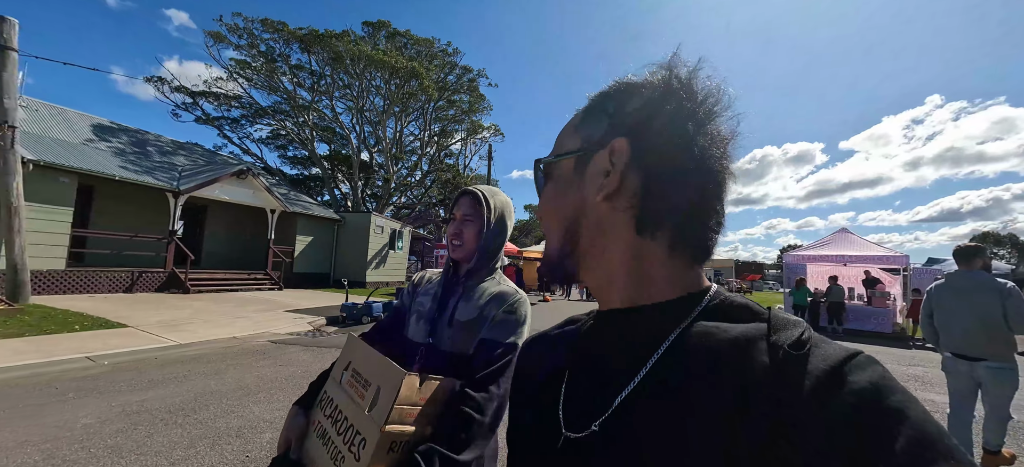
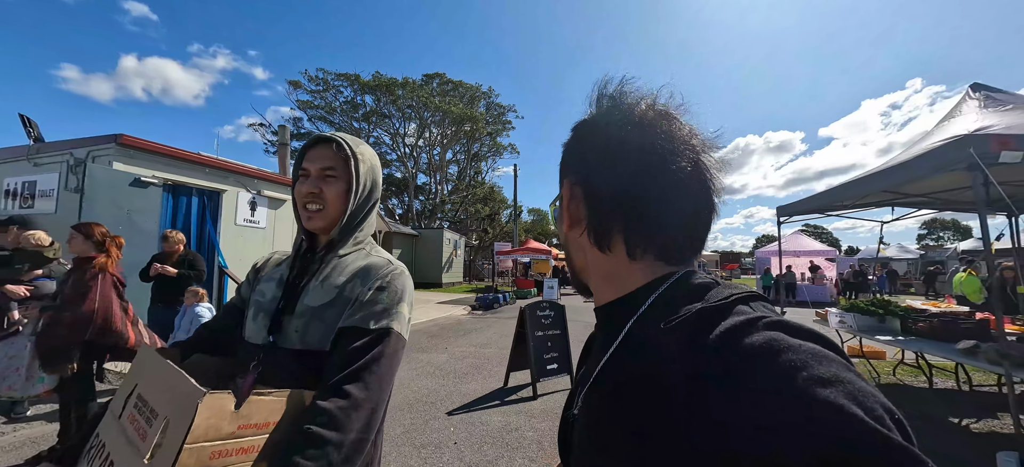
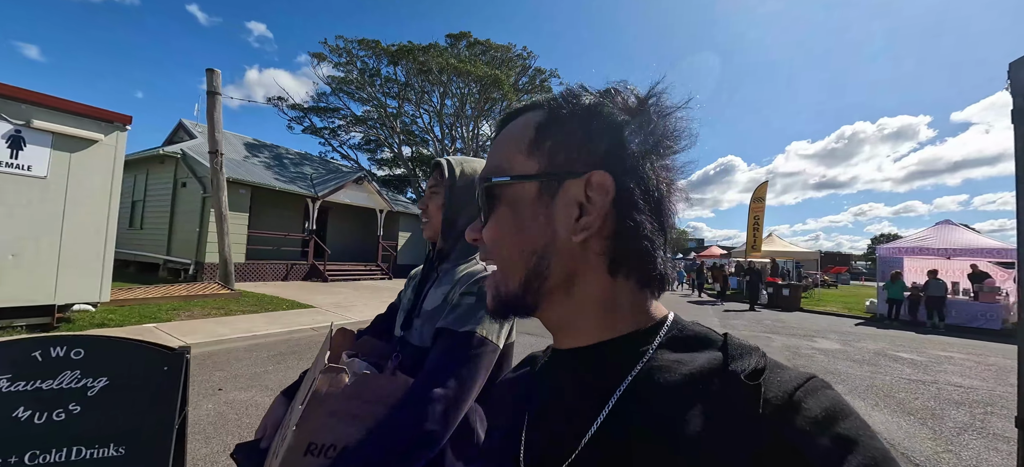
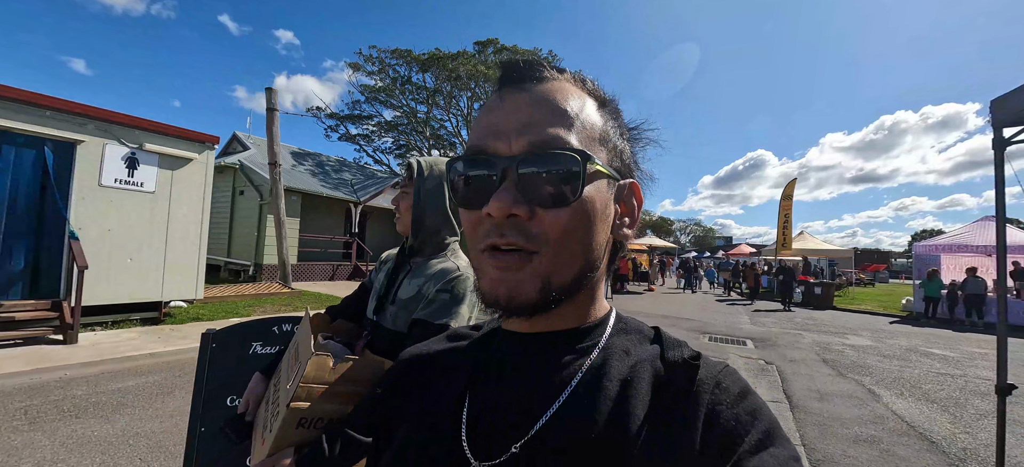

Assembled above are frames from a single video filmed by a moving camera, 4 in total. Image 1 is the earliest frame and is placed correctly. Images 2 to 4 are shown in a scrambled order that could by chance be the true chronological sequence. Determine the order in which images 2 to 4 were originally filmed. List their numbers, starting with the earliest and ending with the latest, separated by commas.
3, 4, 2
